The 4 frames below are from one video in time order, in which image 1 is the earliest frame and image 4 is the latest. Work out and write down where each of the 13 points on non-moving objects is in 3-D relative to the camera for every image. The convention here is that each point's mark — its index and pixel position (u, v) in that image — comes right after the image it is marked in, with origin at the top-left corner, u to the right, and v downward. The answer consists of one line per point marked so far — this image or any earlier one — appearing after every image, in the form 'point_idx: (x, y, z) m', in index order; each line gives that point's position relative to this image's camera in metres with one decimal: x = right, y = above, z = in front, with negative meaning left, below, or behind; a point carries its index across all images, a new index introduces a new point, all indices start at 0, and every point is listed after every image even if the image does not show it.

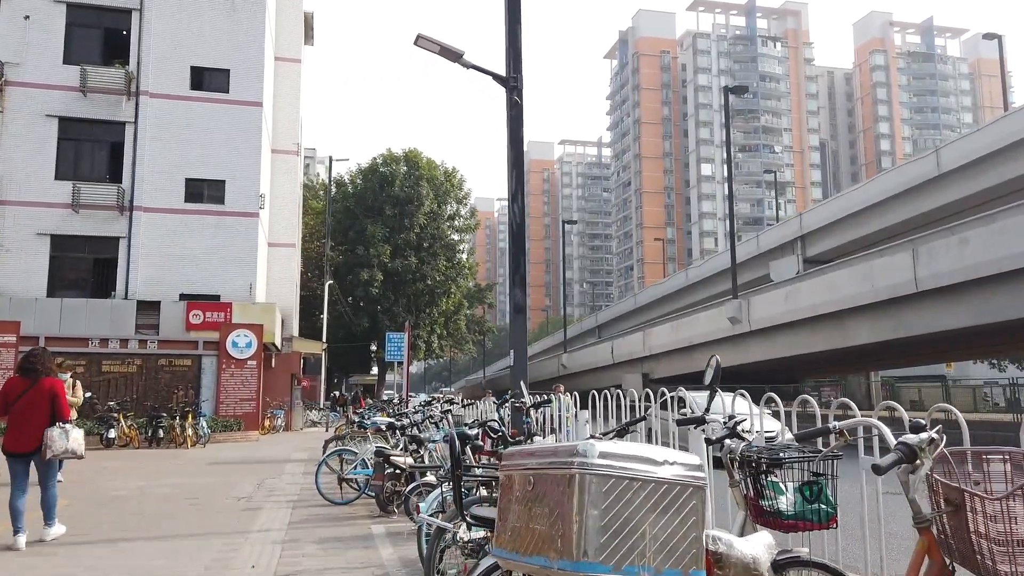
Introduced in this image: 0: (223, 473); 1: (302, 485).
0: (-4.4, -2.9, +11.8) m
1: (-2.8, -2.6, +9.9) m
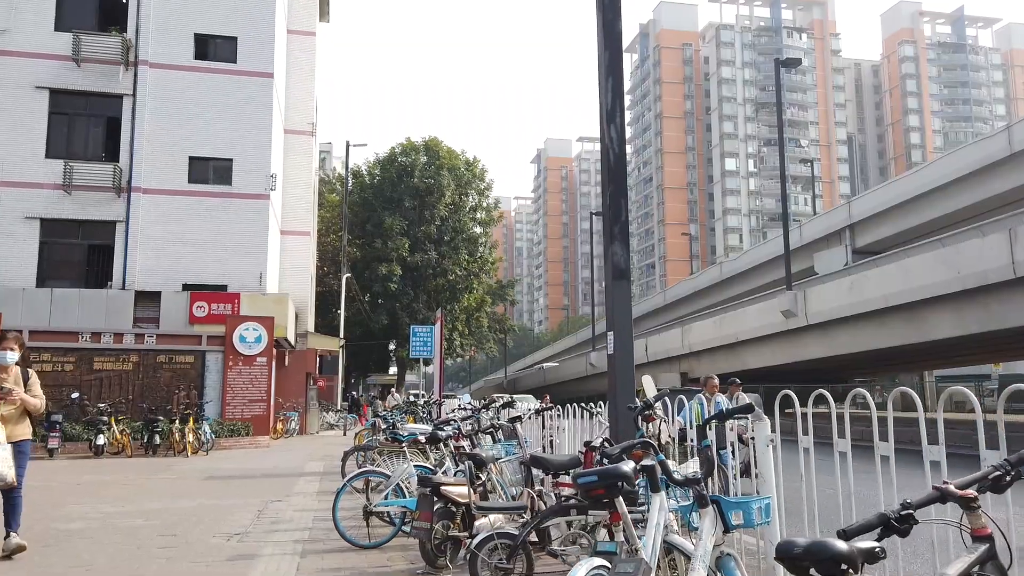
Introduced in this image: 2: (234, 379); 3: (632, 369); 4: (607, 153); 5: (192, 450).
0: (-3.6, -2.6, +9.6) m
1: (-2.0, -2.3, +7.7) m
2: (-6.6, -2.2, +18.3) m
3: (+0.9, -0.6, +5.5) m
4: (+0.7, +1.0, +5.5) m
5: (-6.5, -3.3, +15.6) m
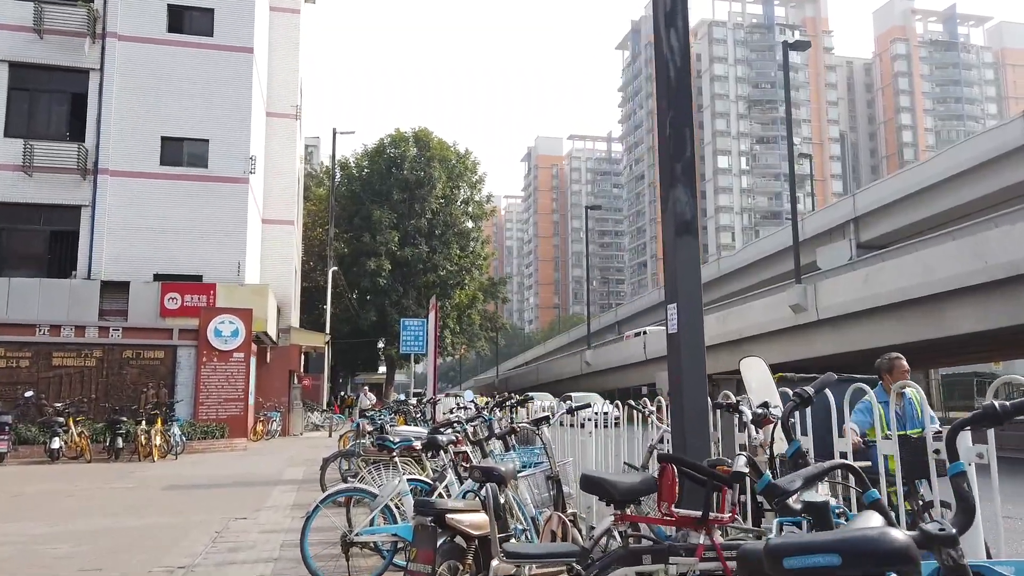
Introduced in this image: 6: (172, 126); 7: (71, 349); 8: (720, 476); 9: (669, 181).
0: (-3.5, -2.3, +8.2) m
1: (-1.9, -2.0, +6.3) m
2: (-6.6, -1.9, +16.8) m
3: (+1.1, -0.4, +4.1) m
4: (+0.8, +1.2, +4.2) m
5: (-6.5, -3.1, +14.1) m
6: (-8.5, +4.0, +19.1) m
7: (-9.0, -1.3, +15.7) m
8: (+0.8, -0.7, +2.8) m
9: (+0.9, +0.6, +4.3) m
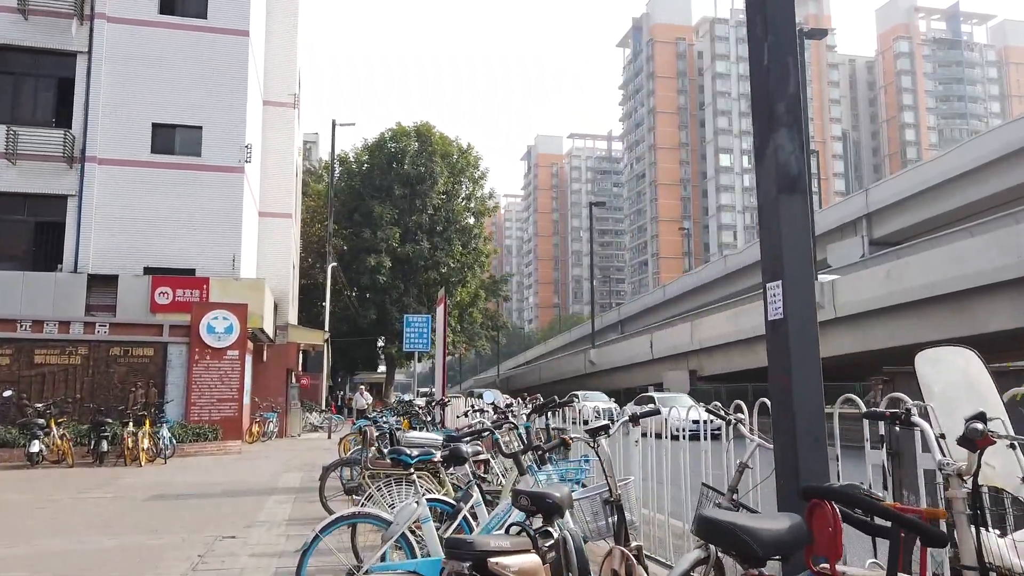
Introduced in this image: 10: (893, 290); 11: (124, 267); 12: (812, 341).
0: (-3.3, -2.2, +7.3) m
1: (-1.7, -1.9, +5.4) m
2: (-6.4, -1.8, +15.9) m
3: (+1.3, -0.2, +3.2) m
4: (+1.1, +1.3, +3.3) m
5: (-6.3, -3.0, +13.2) m
6: (-8.2, +4.2, +18.2) m
7: (-8.8, -1.1, +14.8) m
8: (+1.0, -0.6, +1.9) m
9: (+1.1, +0.7, +3.4) m
10: (+9.9, -0.1, +19.8) m
11: (-8.9, +0.5, +17.7) m
12: (+1.3, -0.2, +3.2) m
